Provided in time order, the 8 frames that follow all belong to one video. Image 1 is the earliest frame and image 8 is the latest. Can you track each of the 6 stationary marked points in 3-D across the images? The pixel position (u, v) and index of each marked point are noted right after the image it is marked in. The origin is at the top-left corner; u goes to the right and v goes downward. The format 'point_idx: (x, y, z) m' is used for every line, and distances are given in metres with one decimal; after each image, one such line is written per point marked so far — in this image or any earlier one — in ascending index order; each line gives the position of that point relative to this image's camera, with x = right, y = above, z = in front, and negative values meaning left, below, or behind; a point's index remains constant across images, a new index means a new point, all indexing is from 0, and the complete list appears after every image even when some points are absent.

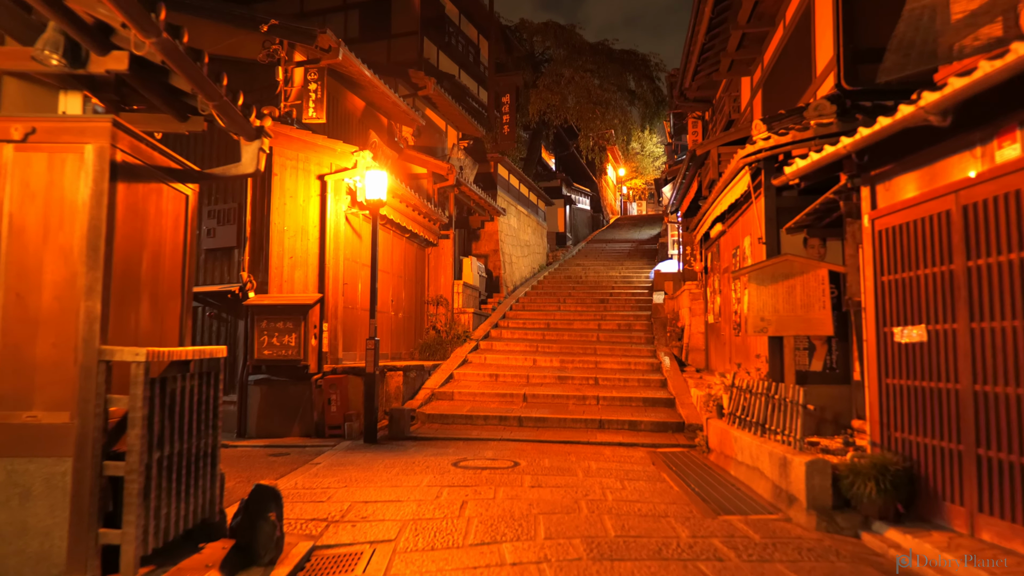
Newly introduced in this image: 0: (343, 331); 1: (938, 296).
0: (-2.7, -0.7, +12.9) m
1: (+3.0, -0.1, +5.8) m
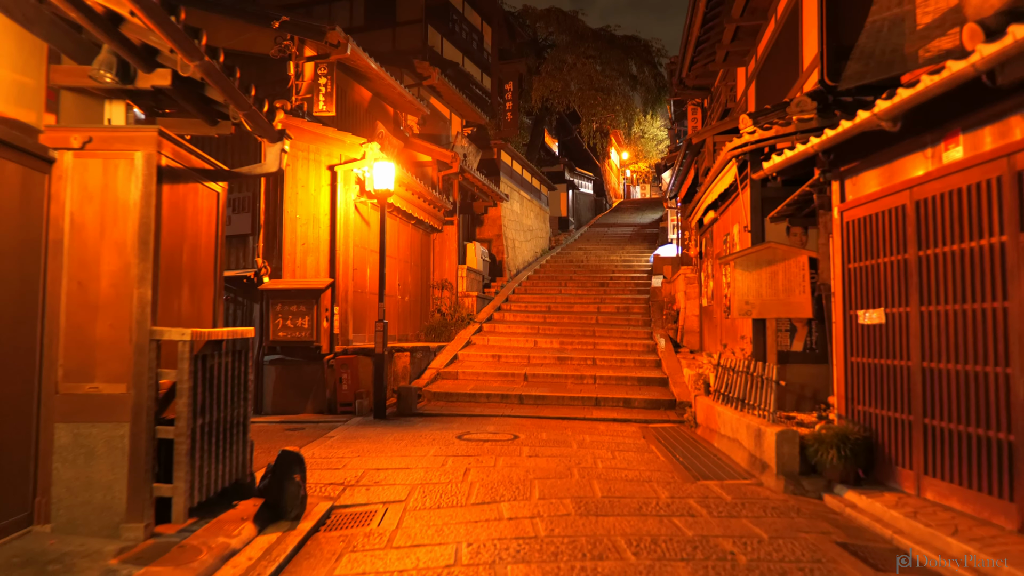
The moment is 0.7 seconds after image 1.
0: (-2.6, -0.4, +13.5) m
1: (+3.0, 0.0, +6.4) m
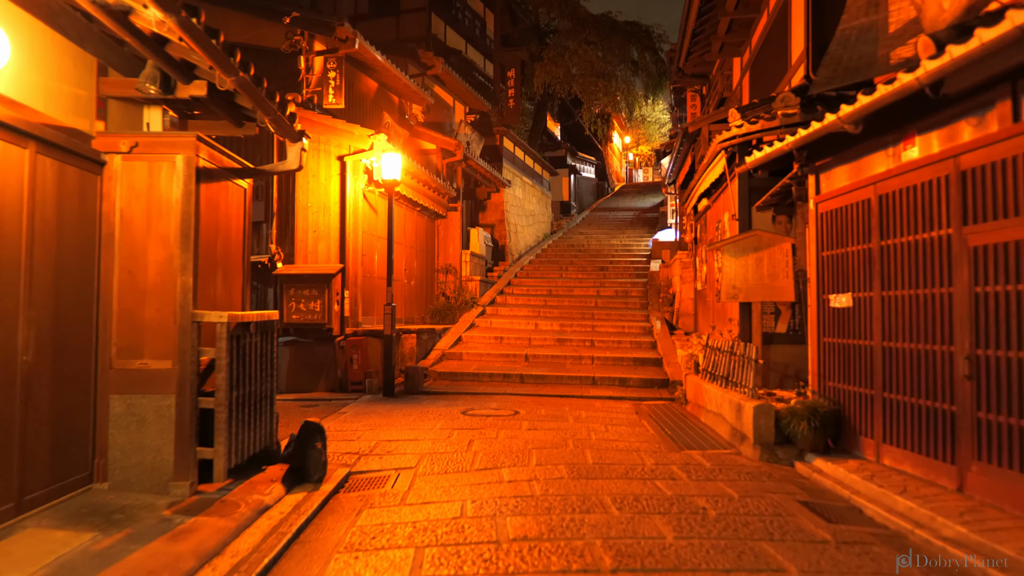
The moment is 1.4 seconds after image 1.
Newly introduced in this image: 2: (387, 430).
0: (-2.6, -0.2, +14.2) m
1: (+3.0, +0.2, +7.0) m
2: (-1.3, -1.5, +8.8) m
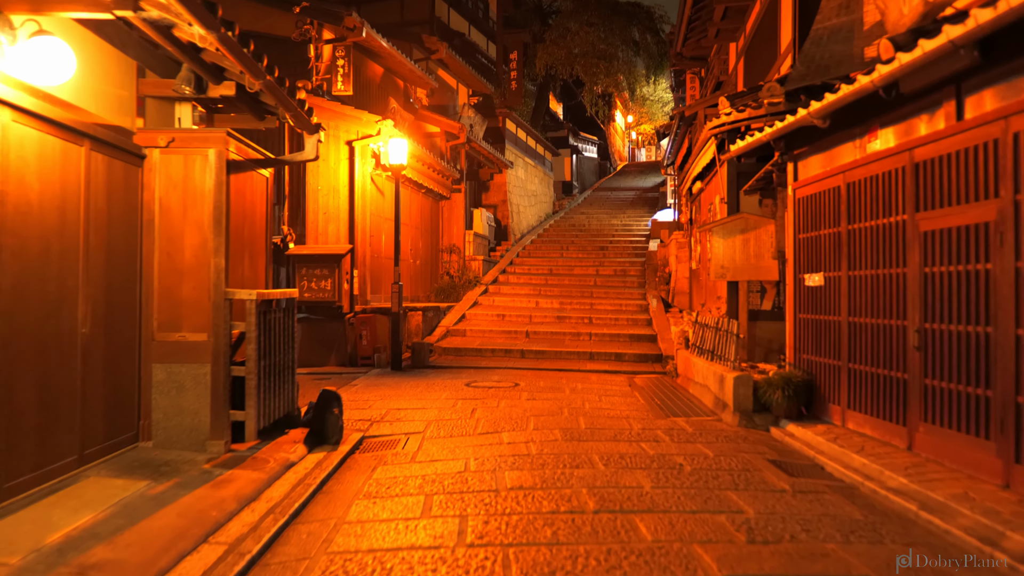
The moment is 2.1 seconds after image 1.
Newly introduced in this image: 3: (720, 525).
0: (-2.6, +0.2, +14.8) m
1: (+3.0, +0.3, +7.6) m
2: (-1.3, -1.3, +9.5) m
3: (+1.2, -1.3, +4.5) m
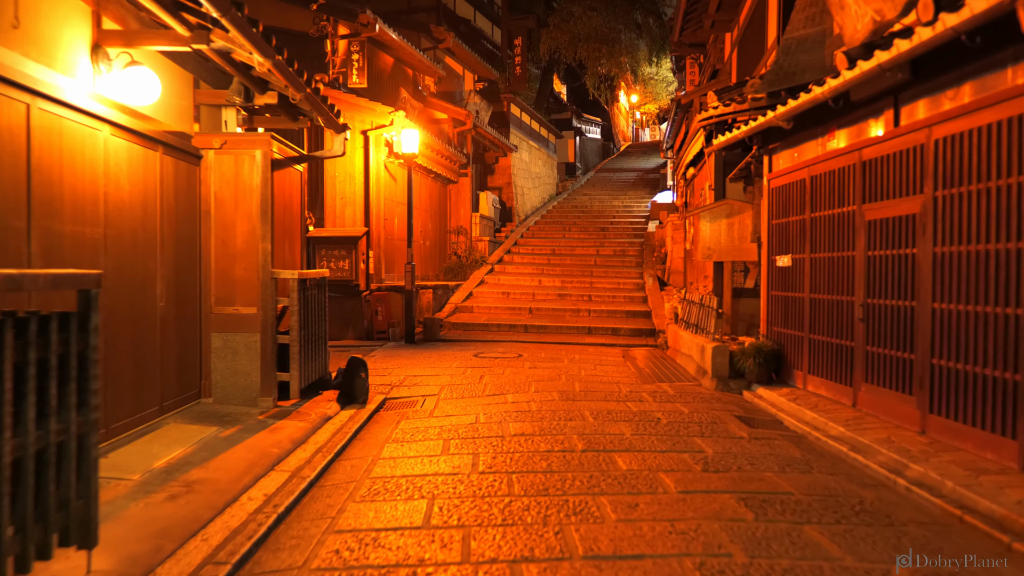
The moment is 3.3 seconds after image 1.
0: (-2.5, +0.6, +15.9) m
1: (+3.1, +0.6, +8.7) m
2: (-1.3, -1.0, +10.6) m
3: (+1.2, -1.2, +5.6) m
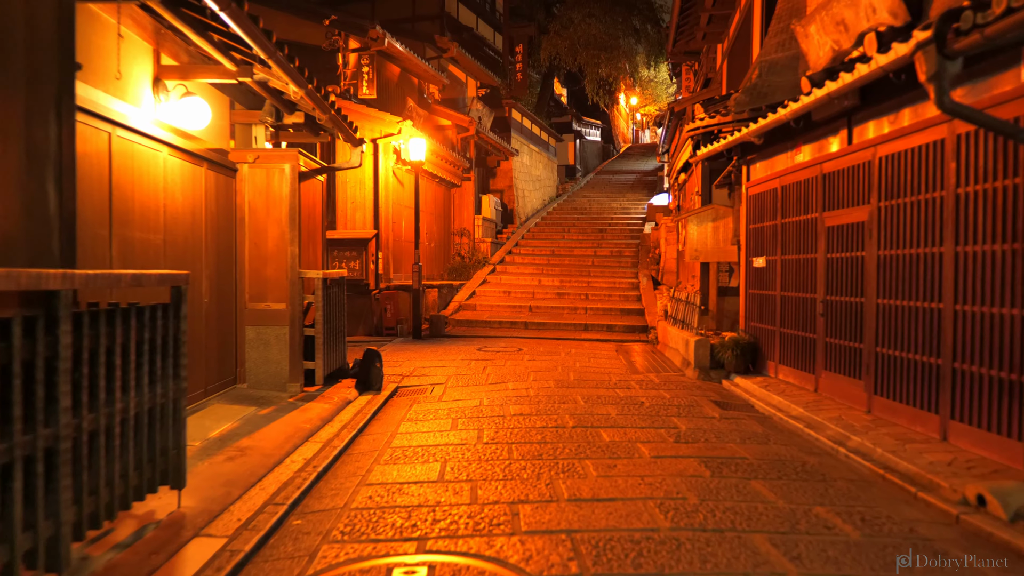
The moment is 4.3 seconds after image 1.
0: (-2.5, +0.6, +16.8) m
1: (+3.1, +0.6, +9.6) m
2: (-1.3, -1.0, +11.5) m
3: (+1.2, -1.2, +6.5) m
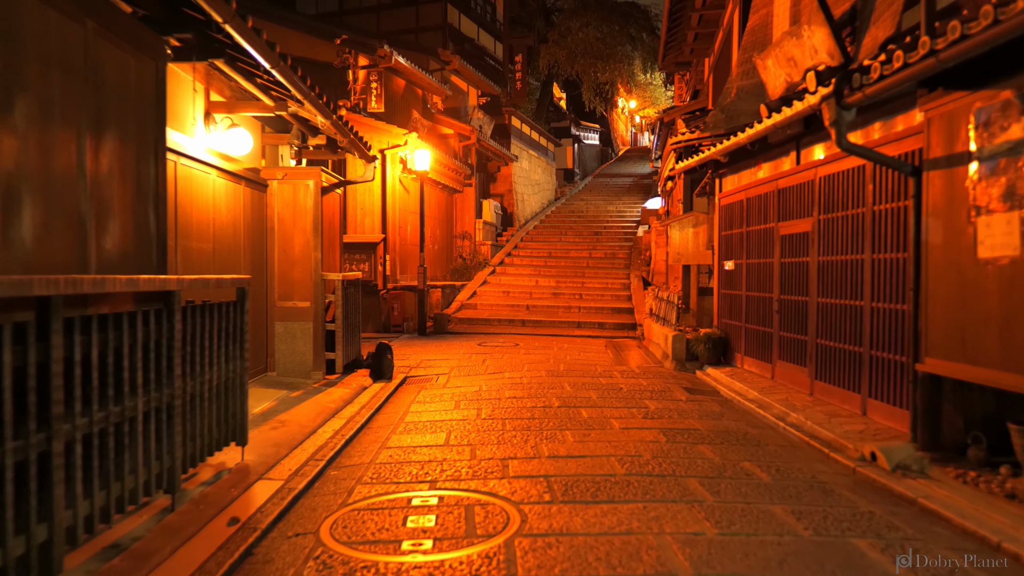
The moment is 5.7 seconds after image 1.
0: (-2.5, +0.6, +18.0) m
1: (+3.0, +0.6, +10.8) m
2: (-1.3, -1.0, +12.7) m
3: (+1.1, -1.2, +7.7) m
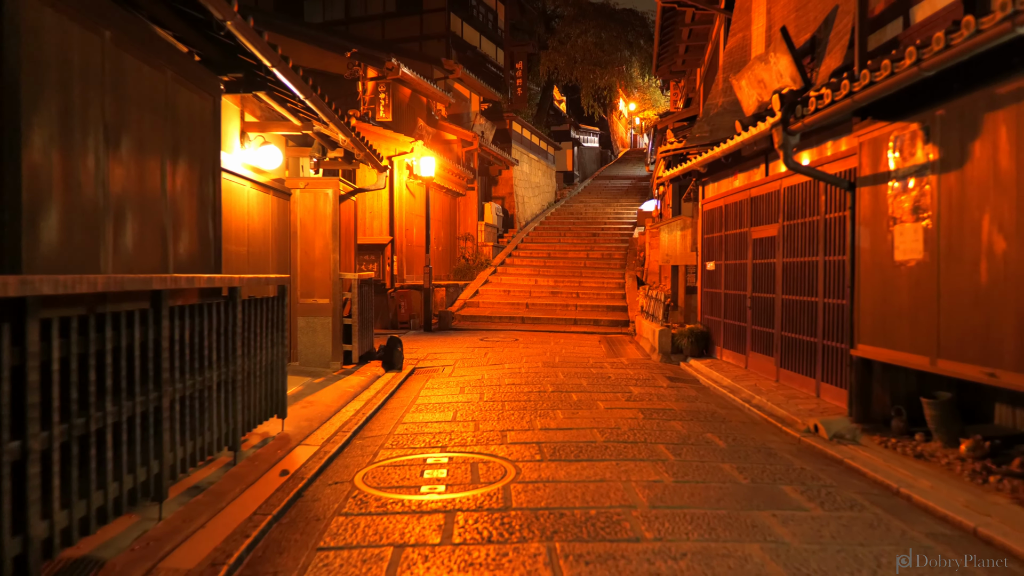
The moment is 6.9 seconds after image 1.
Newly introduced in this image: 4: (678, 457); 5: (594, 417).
0: (-2.5, +0.6, +19.0) m
1: (+3.0, +0.6, +11.8) m
2: (-1.3, -1.0, +13.7) m
3: (+1.1, -1.2, +8.7) m
4: (+1.2, -1.2, +5.7) m
5: (+0.7, -1.2, +7.4) m
